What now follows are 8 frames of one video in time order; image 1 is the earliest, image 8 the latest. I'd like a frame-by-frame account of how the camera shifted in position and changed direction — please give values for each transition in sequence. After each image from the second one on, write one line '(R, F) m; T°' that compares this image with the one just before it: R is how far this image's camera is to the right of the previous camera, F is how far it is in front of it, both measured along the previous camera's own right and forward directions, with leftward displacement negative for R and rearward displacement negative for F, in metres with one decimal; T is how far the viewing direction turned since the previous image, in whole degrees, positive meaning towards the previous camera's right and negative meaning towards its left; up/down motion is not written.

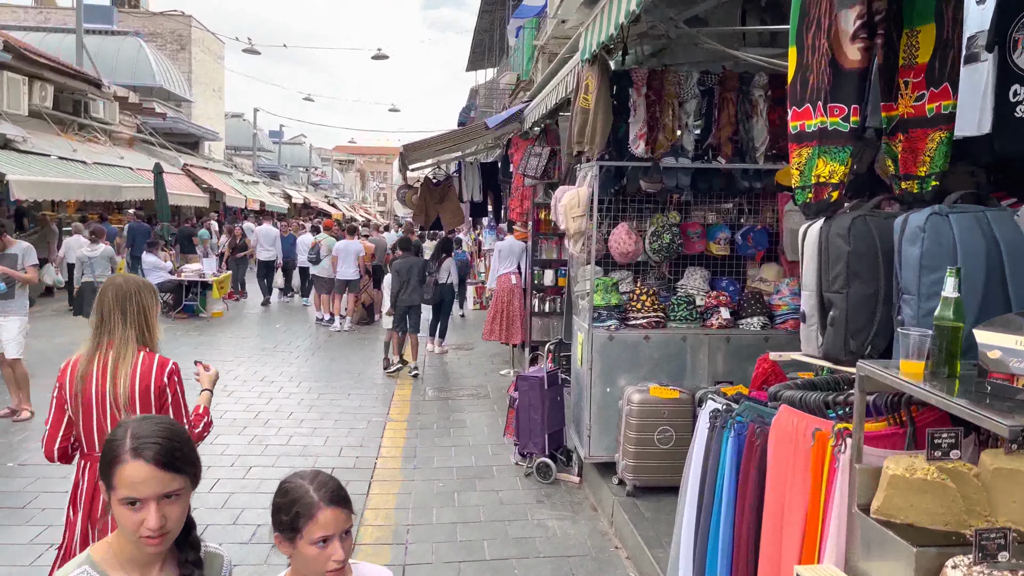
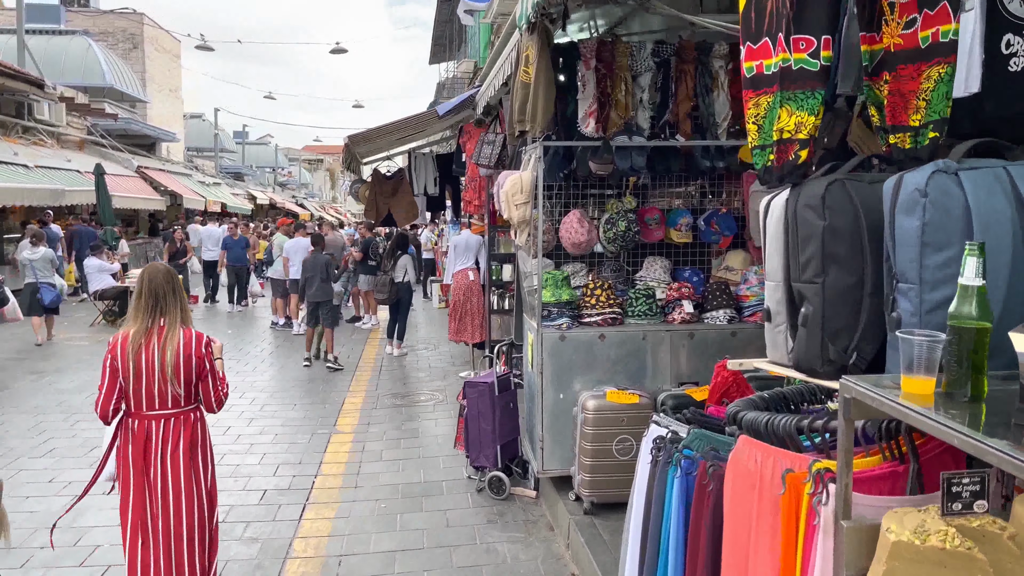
(+0.2, +0.5) m; +2°
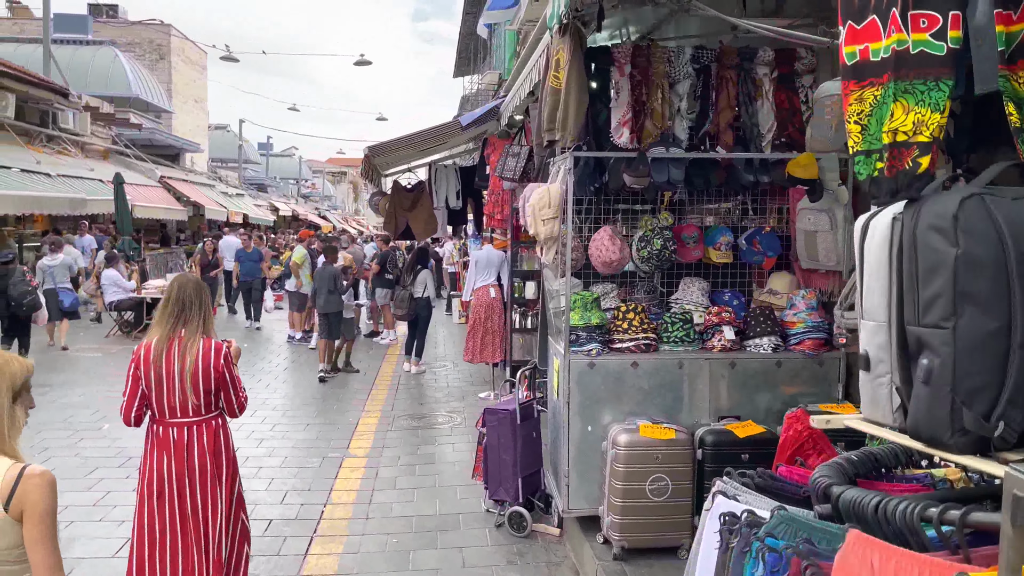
(0.0, +0.4) m; -1°
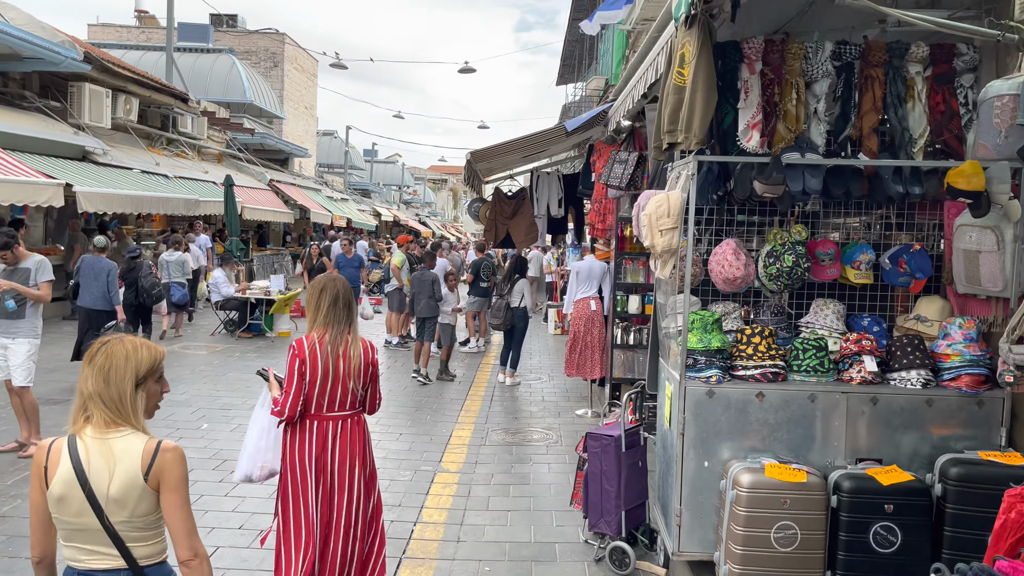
(-0.1, +0.3) m; -7°
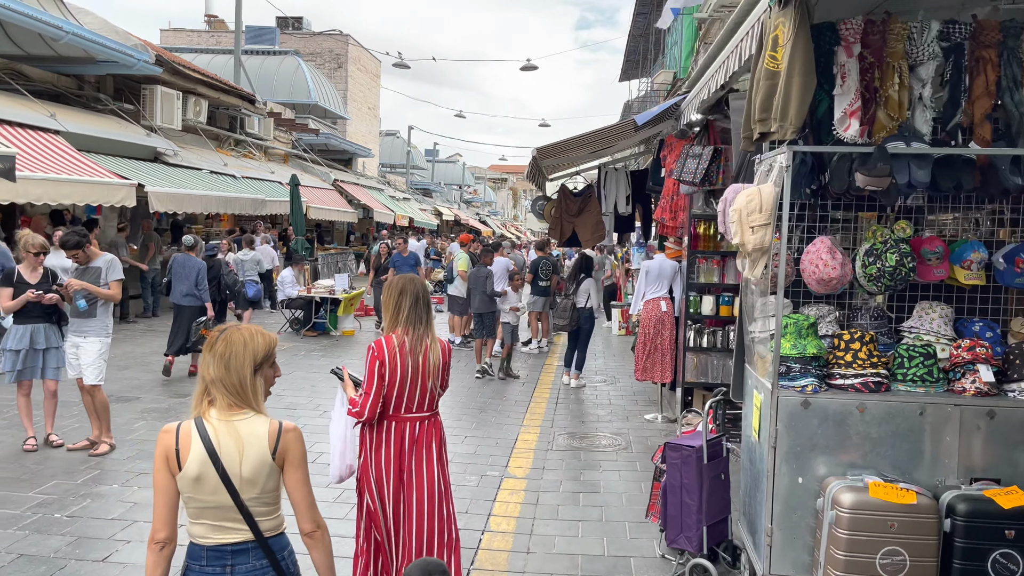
(-0.1, +0.2) m; -4°
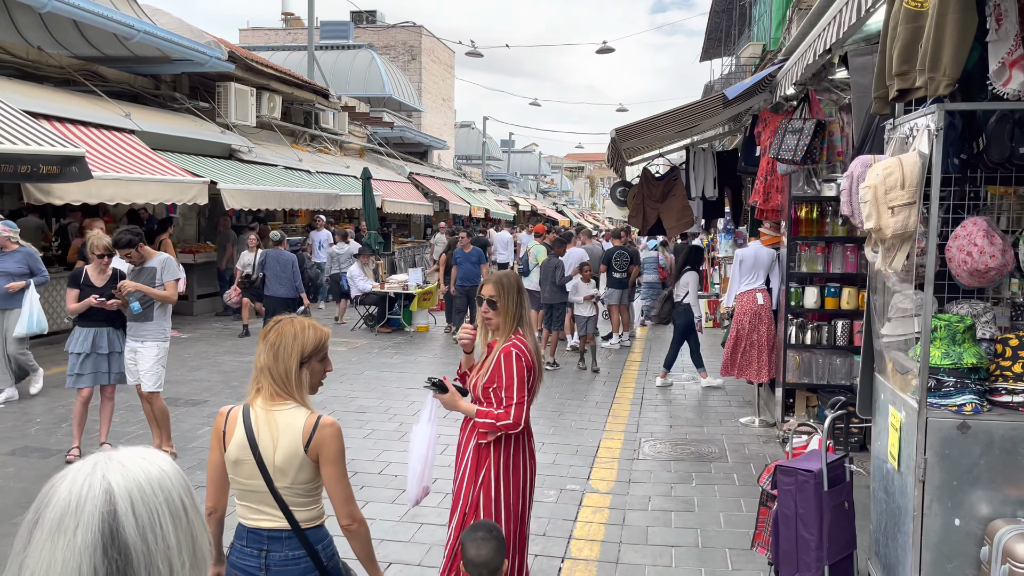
(0.0, +0.6) m; -6°
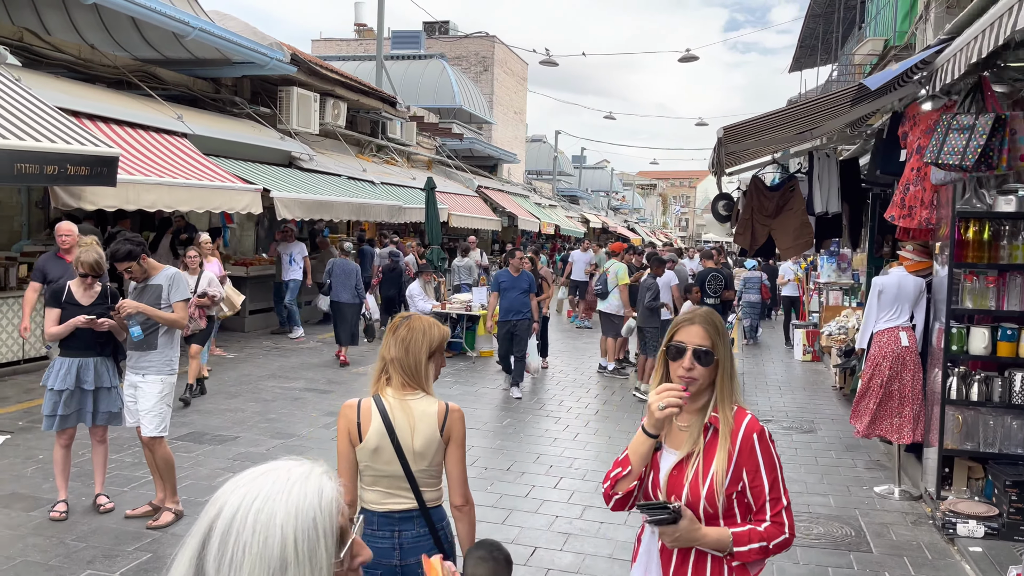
(-0.1, +1.2) m; -5°
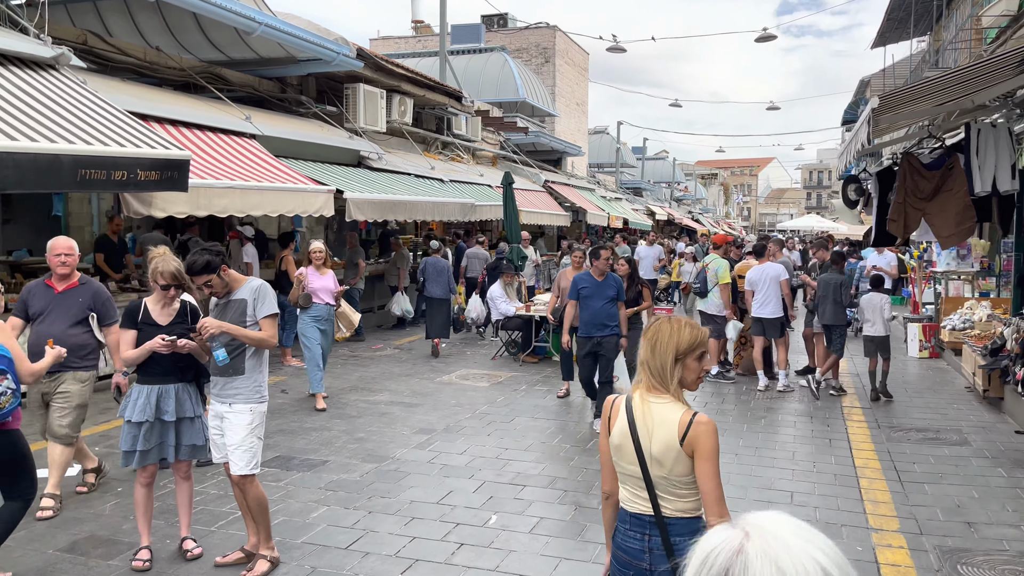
(-0.4, +0.7) m; -4°
